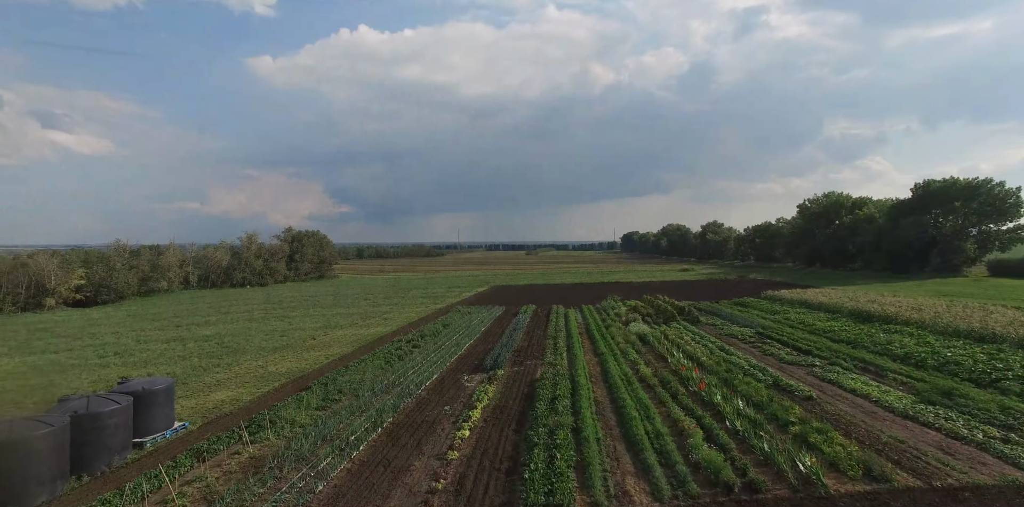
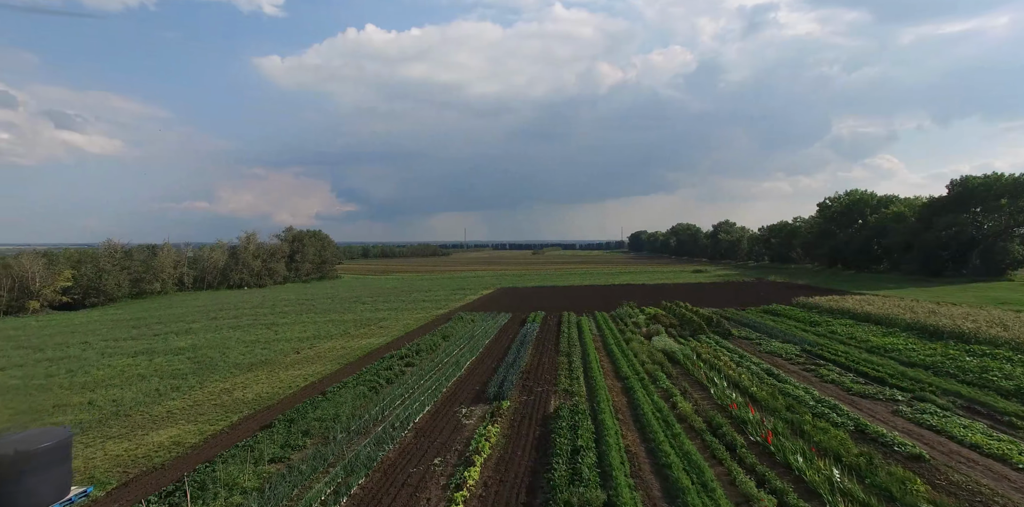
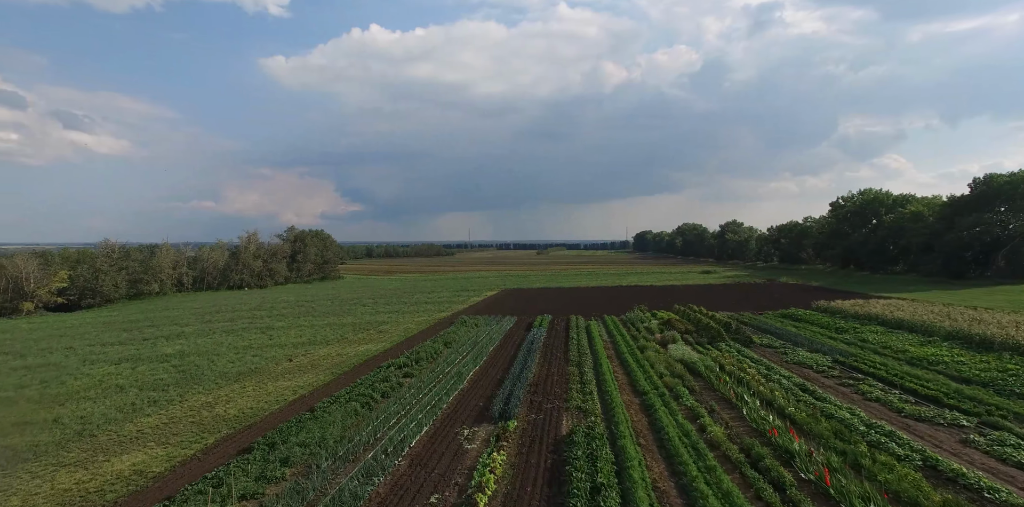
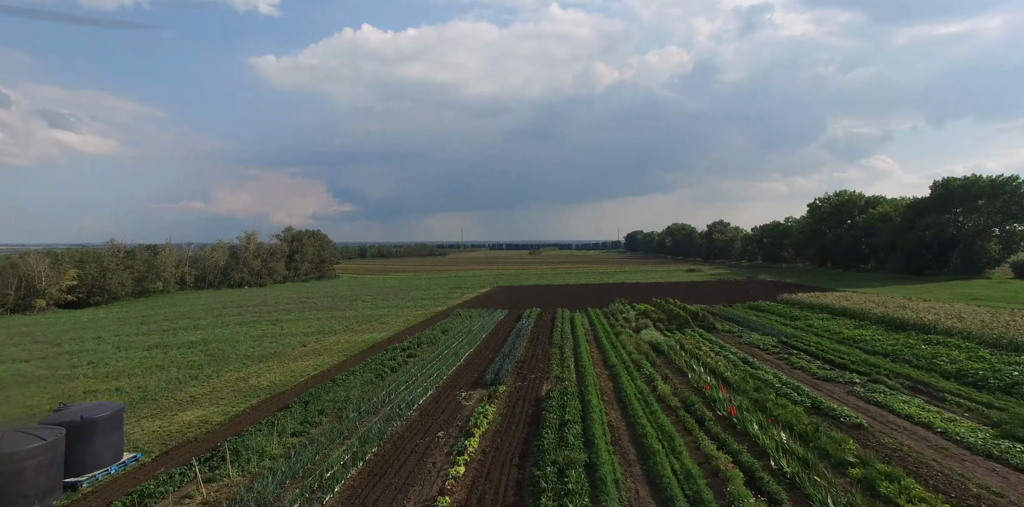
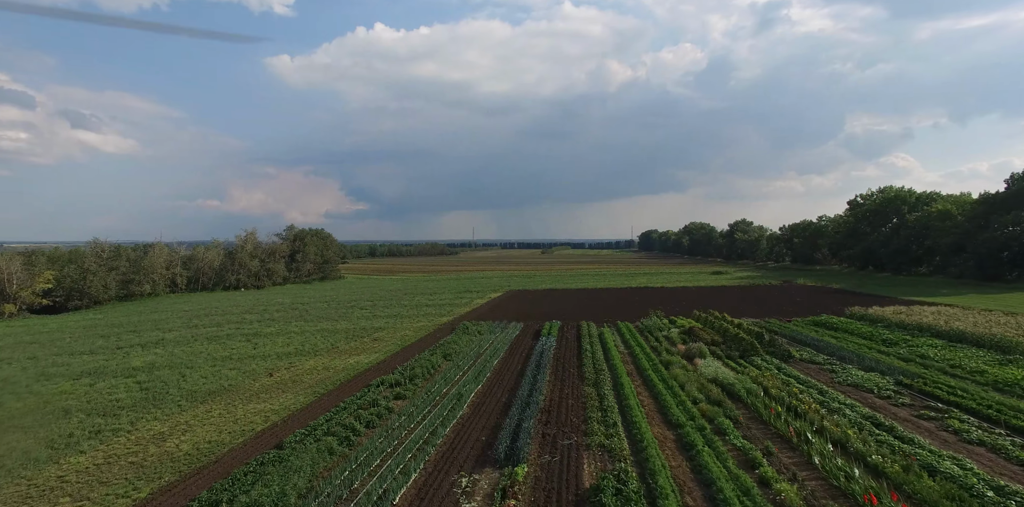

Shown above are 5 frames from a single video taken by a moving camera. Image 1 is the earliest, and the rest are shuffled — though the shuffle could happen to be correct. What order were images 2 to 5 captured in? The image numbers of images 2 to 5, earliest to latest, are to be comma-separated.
4, 2, 3, 5
